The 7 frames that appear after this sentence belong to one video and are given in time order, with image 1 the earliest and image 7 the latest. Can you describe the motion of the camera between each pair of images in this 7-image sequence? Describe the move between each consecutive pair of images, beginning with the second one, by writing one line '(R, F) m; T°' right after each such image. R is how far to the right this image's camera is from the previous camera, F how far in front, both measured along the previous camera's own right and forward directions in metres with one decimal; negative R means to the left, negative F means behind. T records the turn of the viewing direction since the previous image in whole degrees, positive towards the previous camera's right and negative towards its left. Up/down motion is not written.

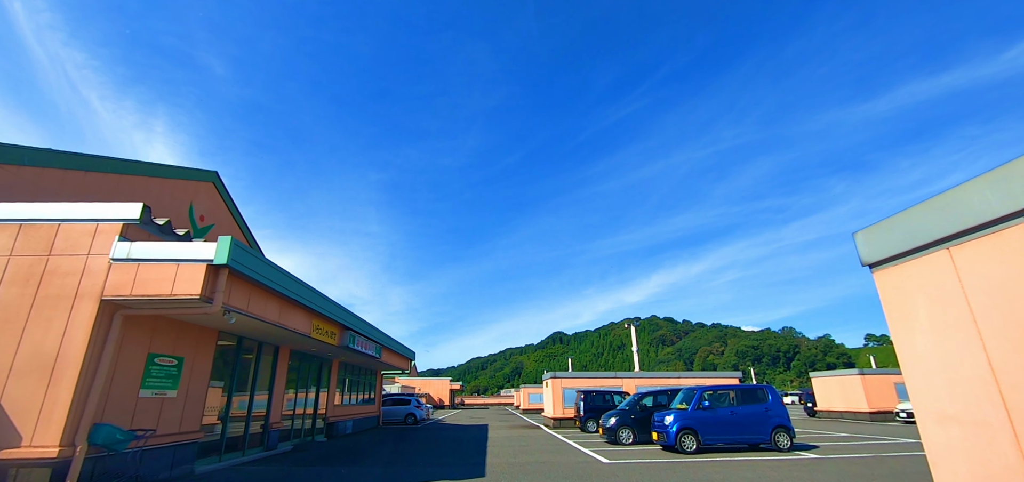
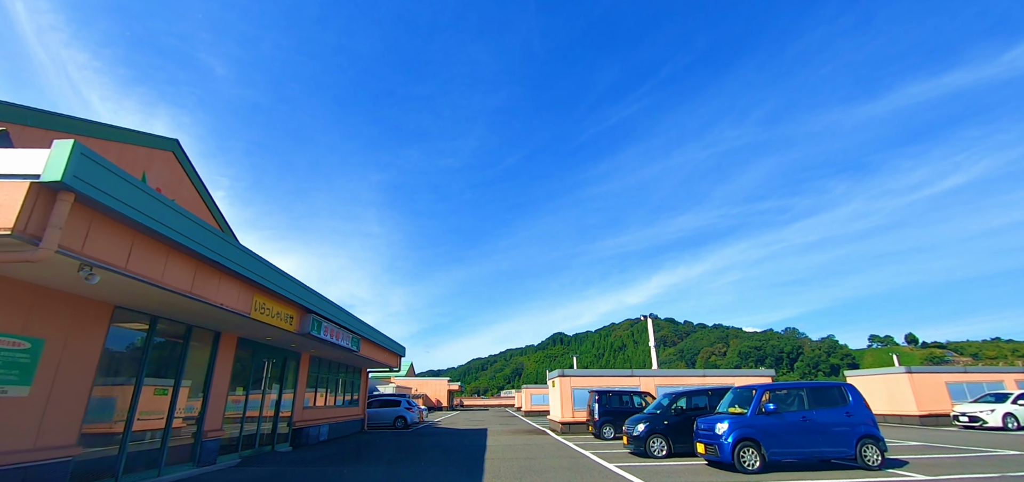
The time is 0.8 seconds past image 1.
(0.0, +1.4) m; 0°
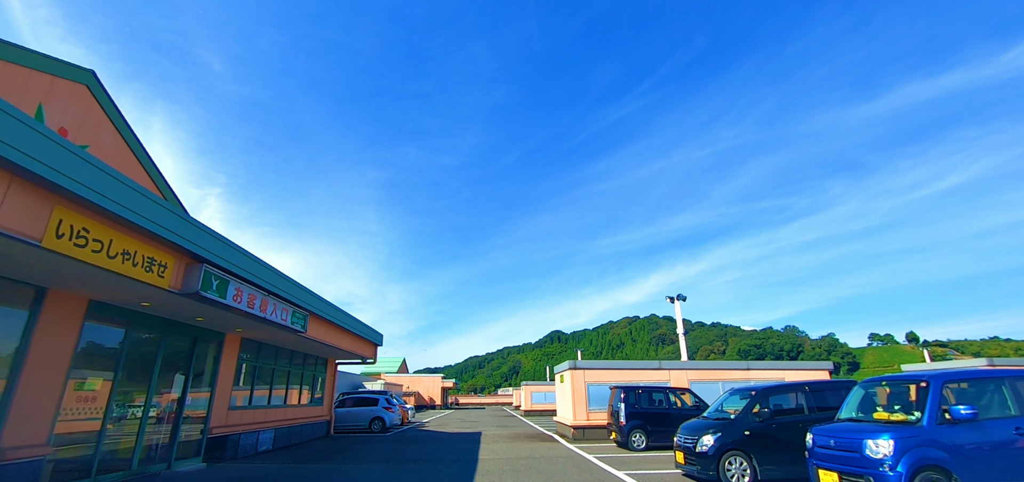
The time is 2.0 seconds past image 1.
(0.0, +2.0) m; 0°
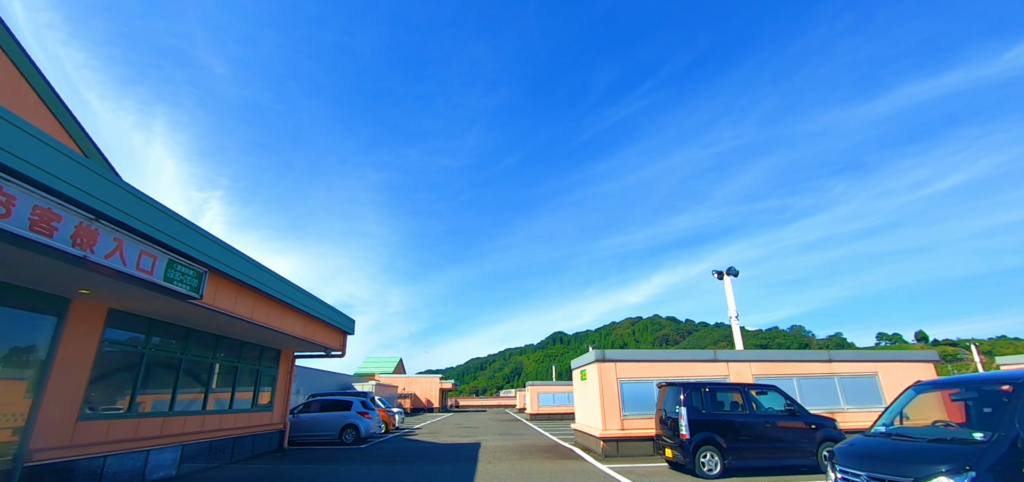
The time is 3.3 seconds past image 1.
(-0.1, +2.0) m; 0°
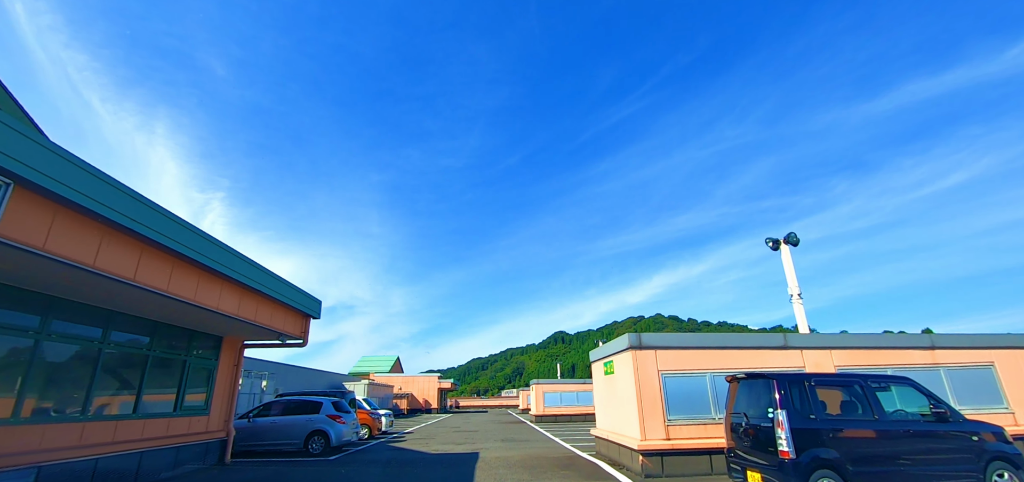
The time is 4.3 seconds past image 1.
(-0.1, +1.5) m; 0°
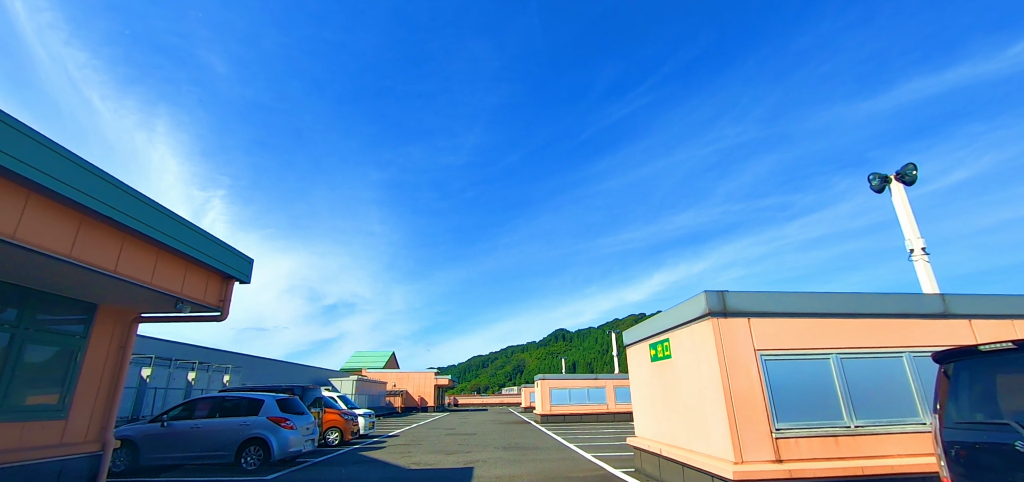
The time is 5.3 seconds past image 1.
(-0.1, +1.7) m; 0°
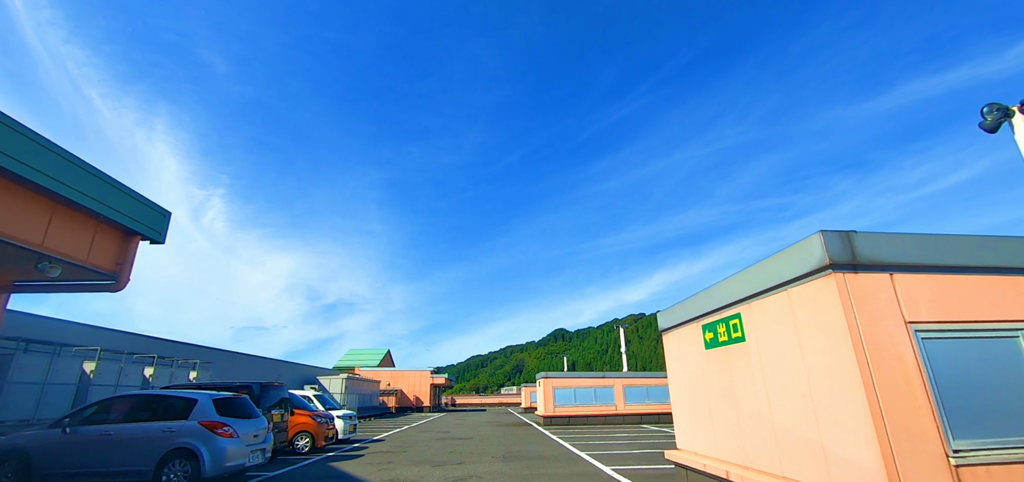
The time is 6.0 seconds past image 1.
(0.0, +1.1) m; 0°
